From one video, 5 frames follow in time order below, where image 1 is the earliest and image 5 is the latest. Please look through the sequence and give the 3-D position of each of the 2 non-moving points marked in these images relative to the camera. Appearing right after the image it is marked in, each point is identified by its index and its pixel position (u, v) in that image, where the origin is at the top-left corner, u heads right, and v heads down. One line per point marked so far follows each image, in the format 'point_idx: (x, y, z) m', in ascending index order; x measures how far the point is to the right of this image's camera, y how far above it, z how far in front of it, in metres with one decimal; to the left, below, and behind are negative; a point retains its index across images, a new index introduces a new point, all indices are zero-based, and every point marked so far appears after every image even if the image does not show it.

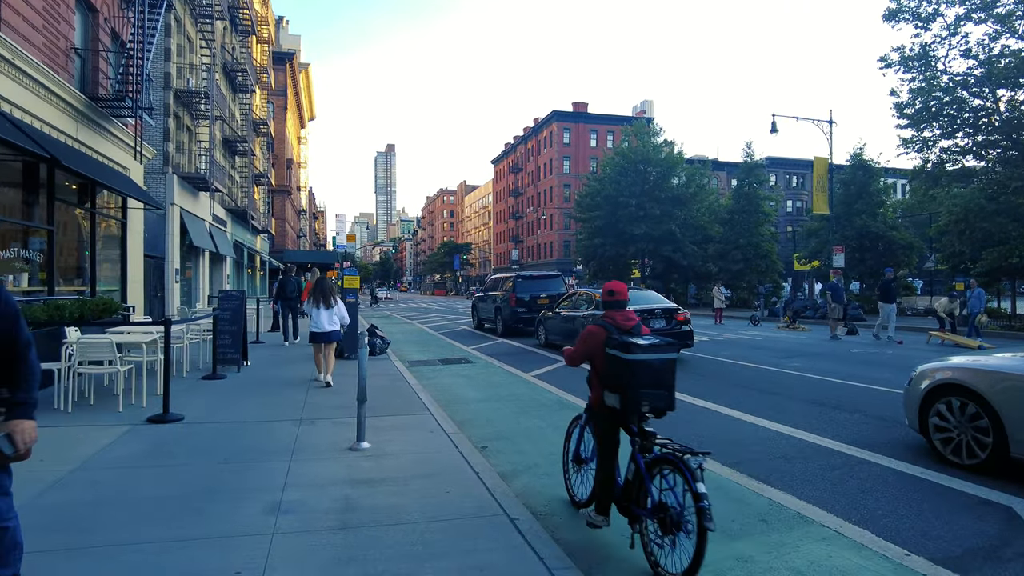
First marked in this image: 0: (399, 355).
0: (-2.3, -1.4, +13.7) m
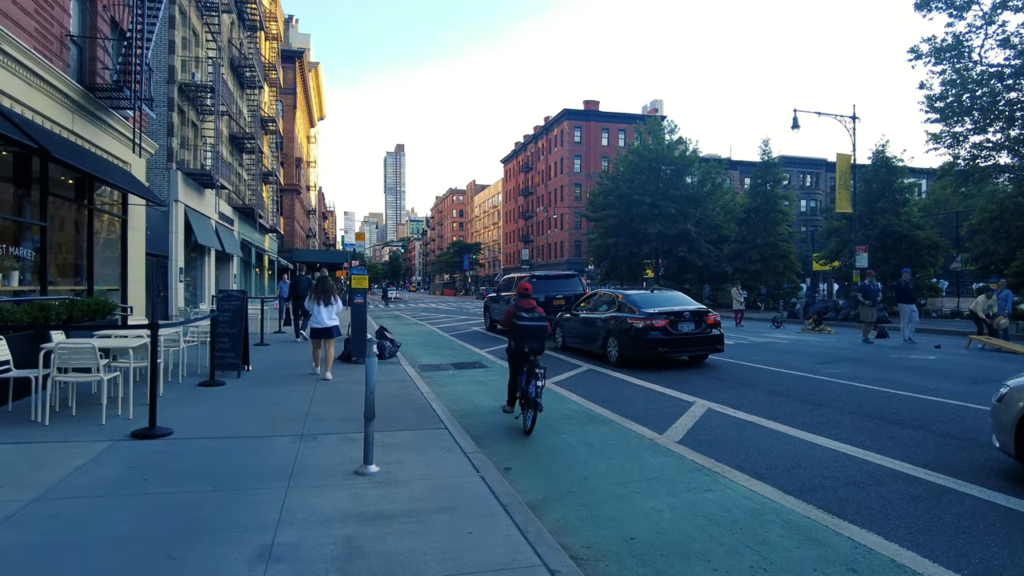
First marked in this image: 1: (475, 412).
0: (-2.0, -1.4, +13.0) m
1: (-0.5, -1.5, +7.8) m
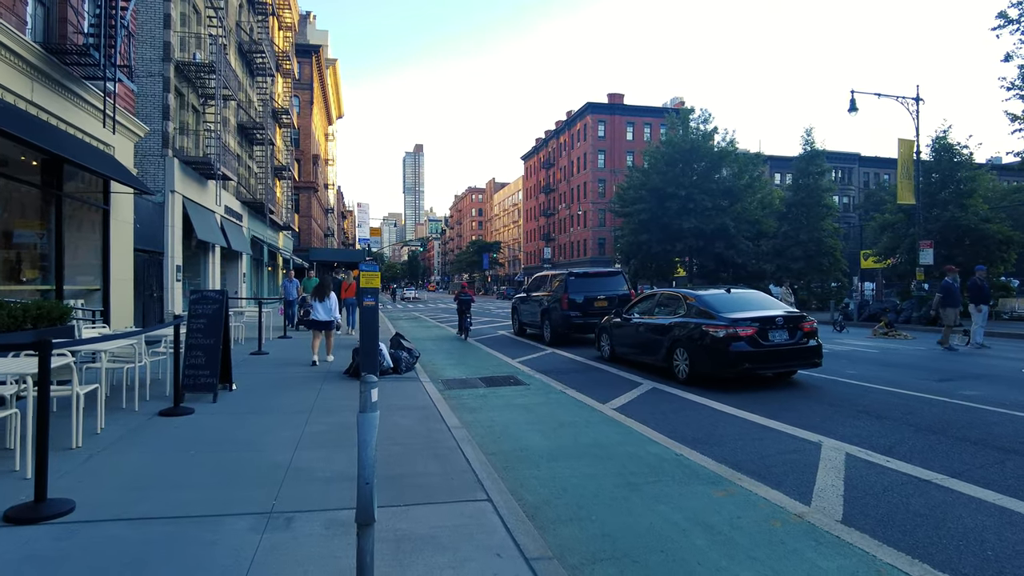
0: (-1.3, -1.4, +10.8) m
1: (+0.1, -1.5, +5.6) m
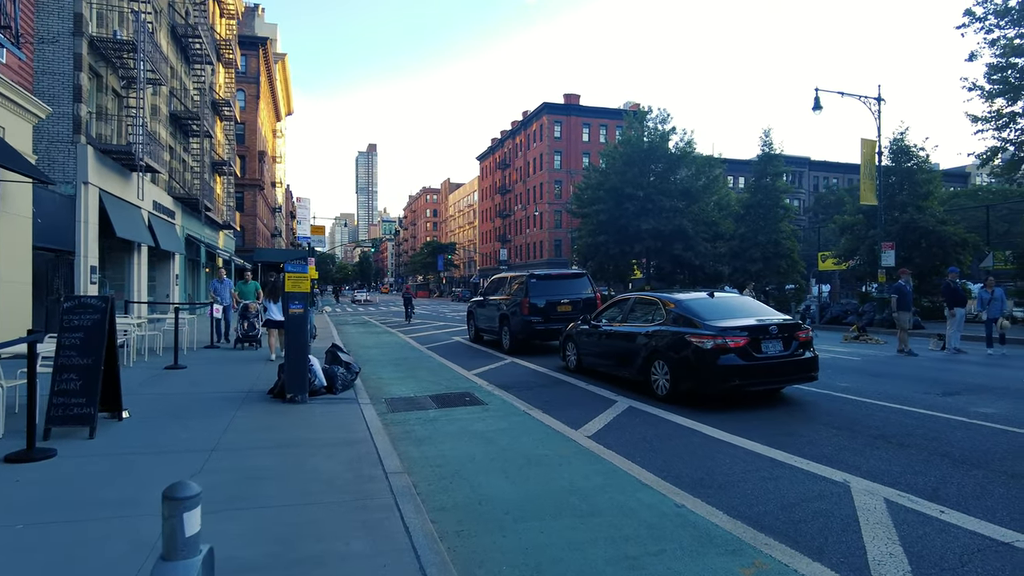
0: (-2.0, -1.5, +9.4) m
1: (-0.2, -1.5, +4.3) m
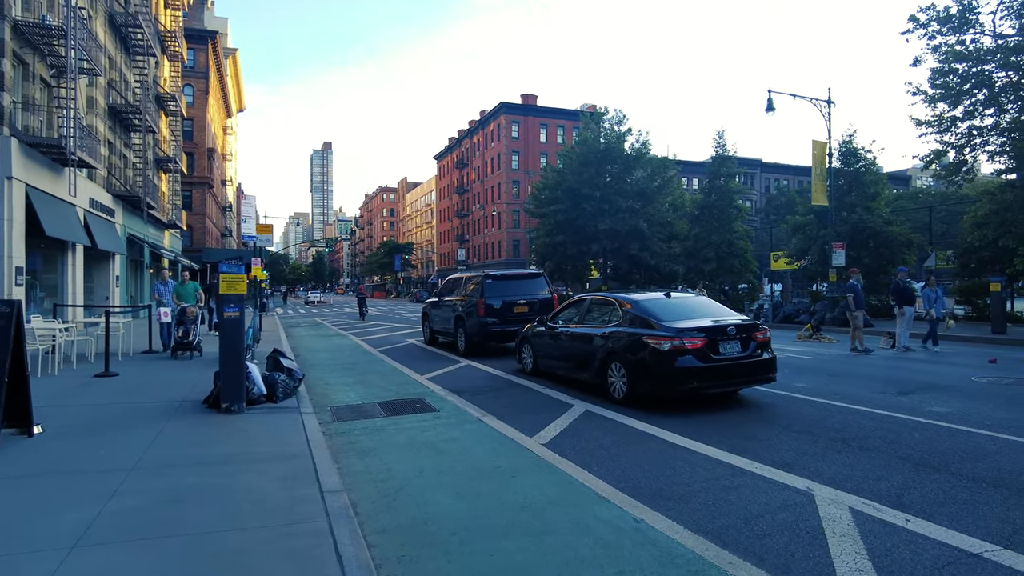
0: (-2.6, -1.5, +8.9) m
1: (-0.5, -1.5, +3.9) m
